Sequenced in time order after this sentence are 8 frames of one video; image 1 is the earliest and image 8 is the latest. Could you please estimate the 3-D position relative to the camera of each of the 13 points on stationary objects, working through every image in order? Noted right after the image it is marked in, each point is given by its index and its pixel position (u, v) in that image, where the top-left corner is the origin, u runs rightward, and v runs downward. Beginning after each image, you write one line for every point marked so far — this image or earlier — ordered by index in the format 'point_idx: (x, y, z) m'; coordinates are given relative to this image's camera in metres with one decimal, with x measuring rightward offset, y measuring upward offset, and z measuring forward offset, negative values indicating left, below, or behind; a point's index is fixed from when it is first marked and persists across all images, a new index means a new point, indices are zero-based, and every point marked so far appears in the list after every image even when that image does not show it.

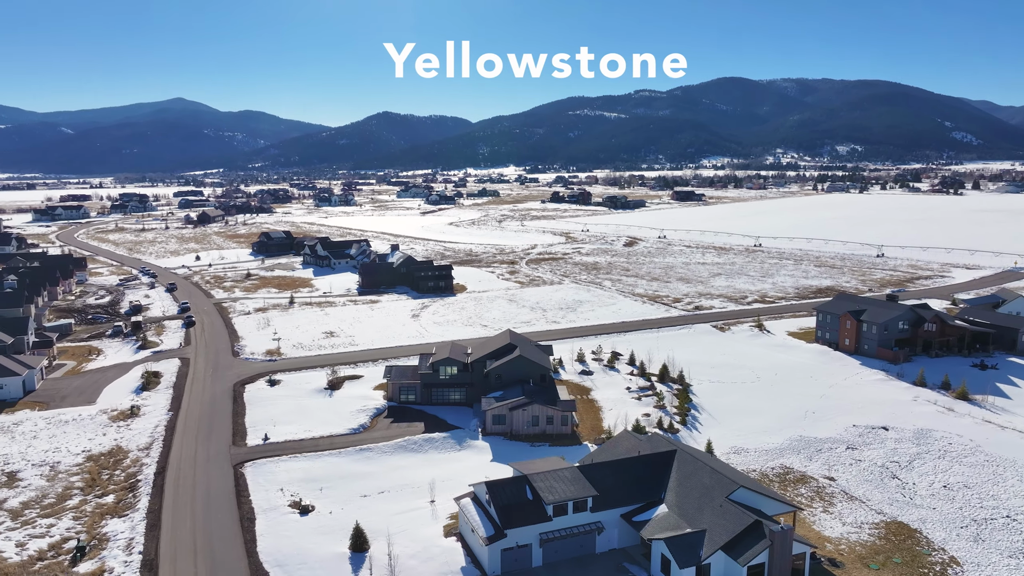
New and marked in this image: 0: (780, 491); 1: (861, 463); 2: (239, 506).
0: (+6.4, -4.9, +16.8) m
1: (+9.0, -4.6, +18.3) m
2: (-6.4, -5.1, +16.3) m
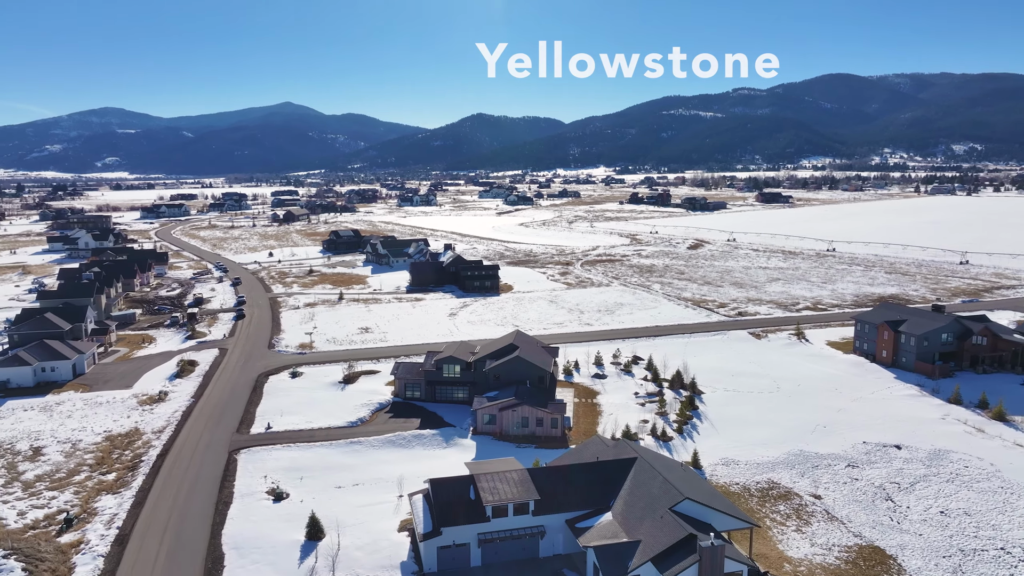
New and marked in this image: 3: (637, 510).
0: (+5.6, -5.0, +16.0) m
1: (+8.4, -4.8, +17.1) m
2: (-7.2, -4.9, +17.2) m
3: (+2.4, -4.2, +13.4) m
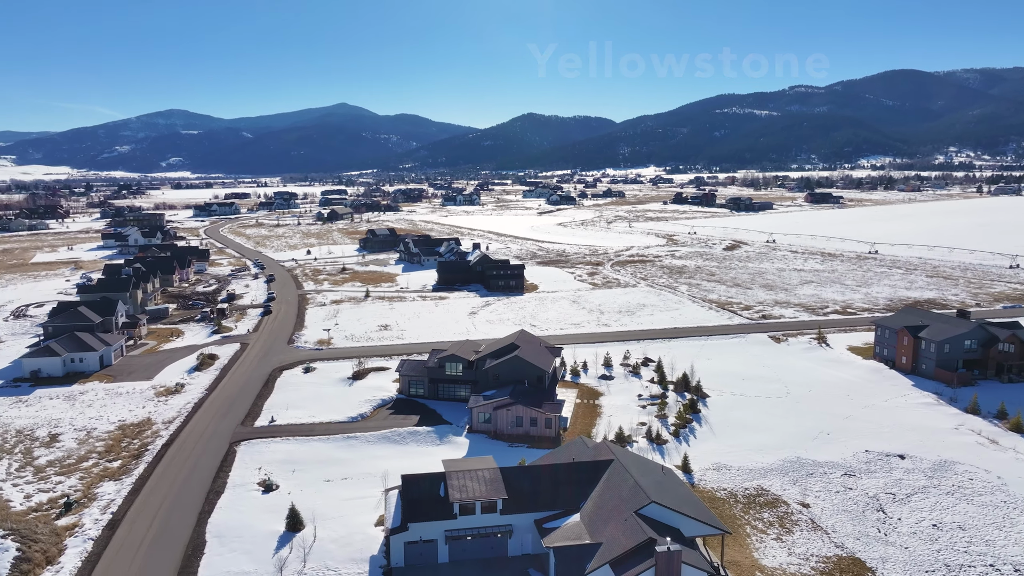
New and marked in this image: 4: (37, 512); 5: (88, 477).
0: (+5.1, -5.0, +15.7) m
1: (+8.0, -4.8, +16.6) m
2: (-7.5, -4.8, +17.7) m
3: (+1.8, -4.2, +13.3) m
4: (-11.0, -5.2, +16.2) m
5: (-11.0, -4.9, +18.1) m
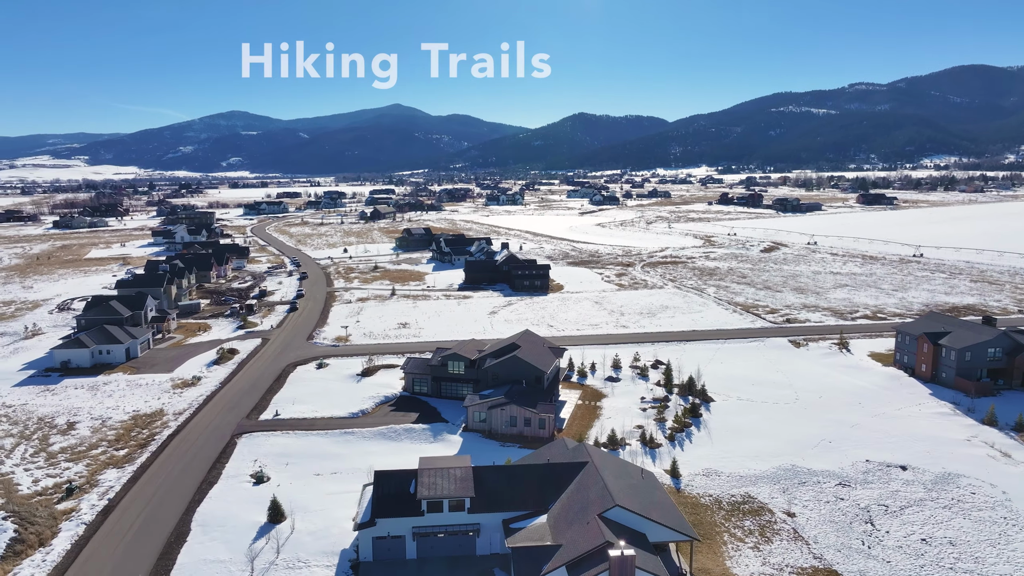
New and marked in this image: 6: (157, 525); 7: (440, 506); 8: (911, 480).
0: (+4.6, -5.1, +15.4) m
1: (+7.5, -4.9, +16.1) m
2: (-7.9, -4.7, +18.3) m
3: (+1.1, -4.3, +13.2) m
4: (-11.4, -5.0, +17.0) m
5: (-11.3, -4.7, +18.9) m
6: (-7.9, -5.2, +15.5) m
7: (-1.4, -4.3, +13.8) m
8: (+9.7, -4.7, +17.1) m
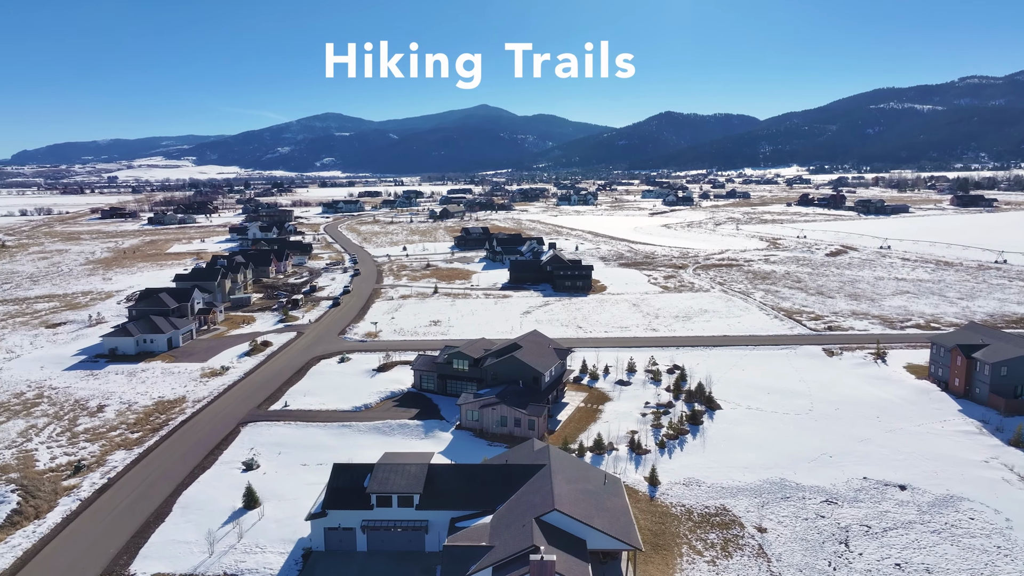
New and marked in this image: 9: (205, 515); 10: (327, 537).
0: (+3.7, -5.2, +14.9) m
1: (+6.7, -5.1, +15.3) m
2: (-8.3, -4.6, +19.2) m
3: (0.0, -4.3, +13.2) m
4: (-12.0, -4.8, +18.3) m
5: (-11.6, -4.5, +20.2) m
6: (-8.7, -5.1, +16.4) m
7: (-2.4, -4.2, +14.0) m
8: (+9.0, -4.9, +16.0) m
9: (-6.9, -5.1, +15.7) m
10: (-3.7, -5.0, +14.1) m
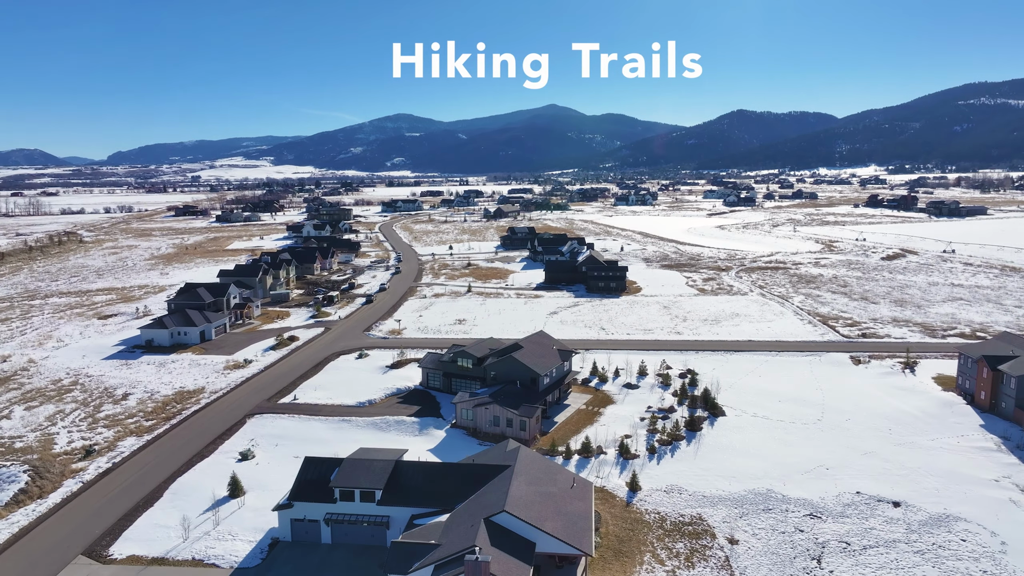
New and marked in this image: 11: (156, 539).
0: (+2.9, -5.2, +14.6) m
1: (+6.0, -5.2, +14.7) m
2: (-8.6, -4.5, +20.0) m
3: (-0.9, -4.3, +13.2) m
4: (-12.4, -4.6, +19.5) m
5: (-11.8, -4.3, +21.3) m
6: (-9.2, -4.9, +17.2) m
7: (-3.2, -4.2, +14.2) m
8: (+8.3, -5.0, +15.2) m
9: (-7.5, -5.0, +16.4) m
10: (-4.5, -4.9, +14.5) m
11: (-7.4, -5.2, +14.6) m
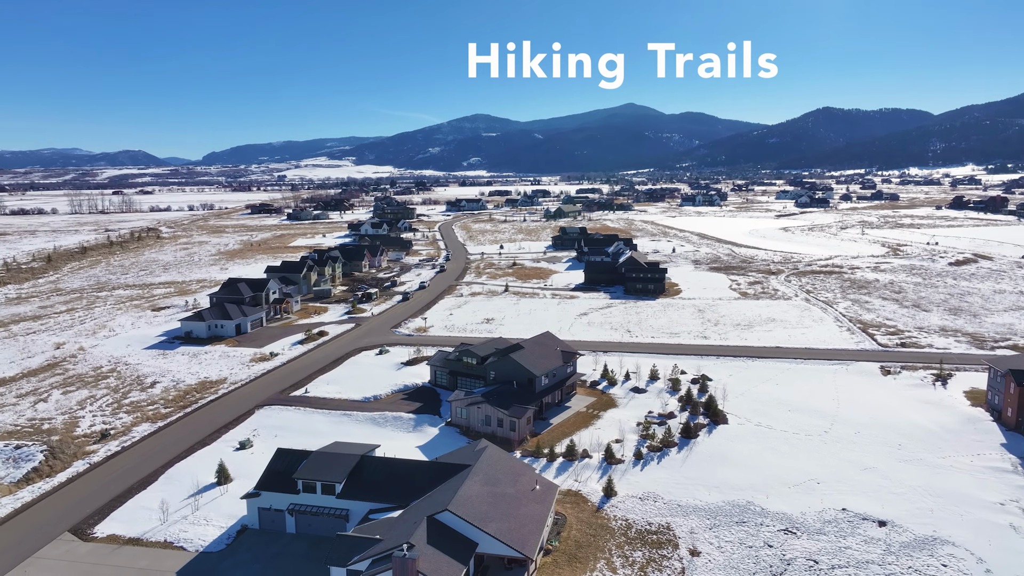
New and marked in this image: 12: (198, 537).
0: (+2.1, -5.3, +14.4) m
1: (+5.1, -5.3, +14.1) m
2: (-8.9, -4.3, +20.9) m
3: (-1.9, -4.3, +13.4) m
4: (-12.7, -4.4, +20.7) m
5: (-11.9, -4.1, +22.5) m
6: (-9.8, -4.8, +18.2) m
7: (-4.1, -4.1, +14.6) m
8: (+7.5, -5.1, +14.4) m
9: (-8.2, -4.9, +17.2) m
10: (-5.4, -4.9, +15.0) m
11: (-8.3, -5.1, +15.4) m
12: (-6.6, -5.2, +14.8) m
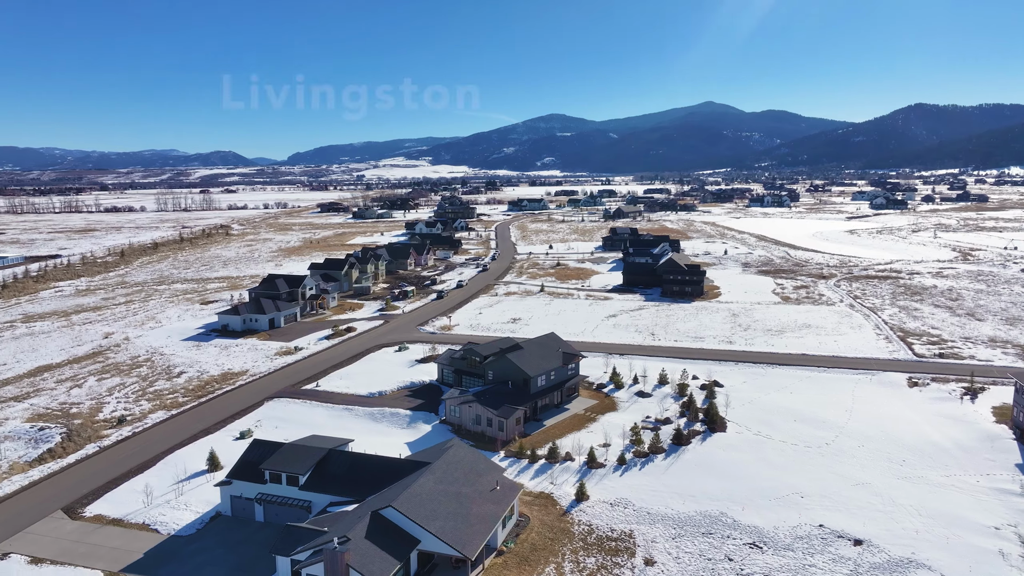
0: (+1.1, -5.3, +14.2) m
1: (+4.1, -5.4, +13.7) m
2: (-9.1, -4.2, +21.8) m
3: (-2.9, -4.2, +13.6) m
4: (-12.9, -4.2, +22.0) m
5: (-12.0, -3.9, +23.7) m
6: (-10.2, -4.6, +19.2) m
7: (-4.9, -4.1, +15.0) m
8: (+6.6, -5.3, +13.7) m
9: (-8.7, -4.7, +18.0) m
10: (-6.2, -4.8, +15.5) m
11: (-9.0, -5.0, +16.3) m
12: (-7.4, -5.1, +15.5) m
